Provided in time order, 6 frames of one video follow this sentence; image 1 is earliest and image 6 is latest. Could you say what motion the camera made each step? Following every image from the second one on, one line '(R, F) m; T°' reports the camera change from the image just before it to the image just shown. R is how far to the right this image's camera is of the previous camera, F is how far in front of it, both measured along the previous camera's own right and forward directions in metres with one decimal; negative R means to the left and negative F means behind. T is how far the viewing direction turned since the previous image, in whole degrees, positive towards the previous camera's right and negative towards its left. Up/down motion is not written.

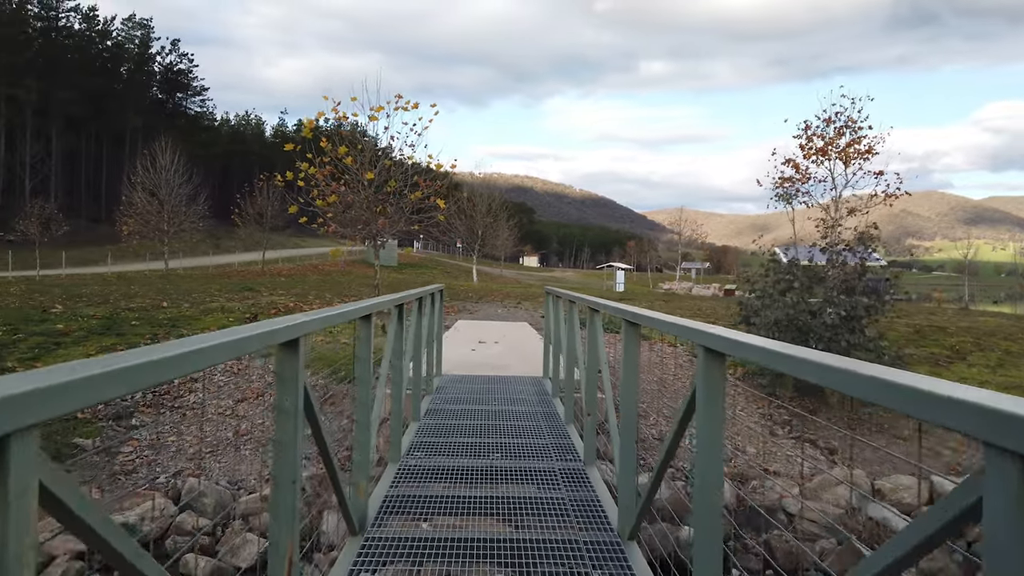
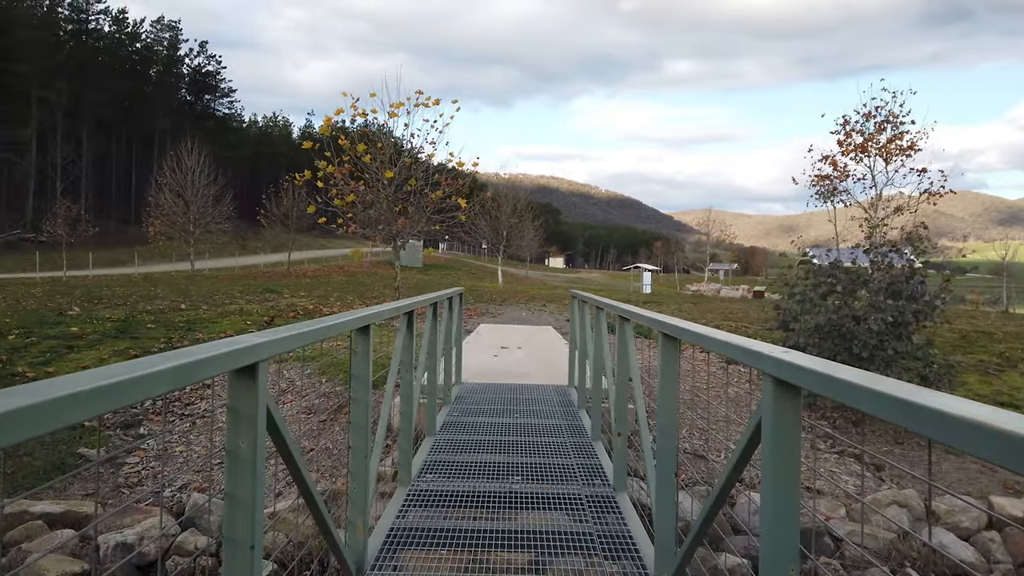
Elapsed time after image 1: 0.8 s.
(0.0, +0.3) m; -2°
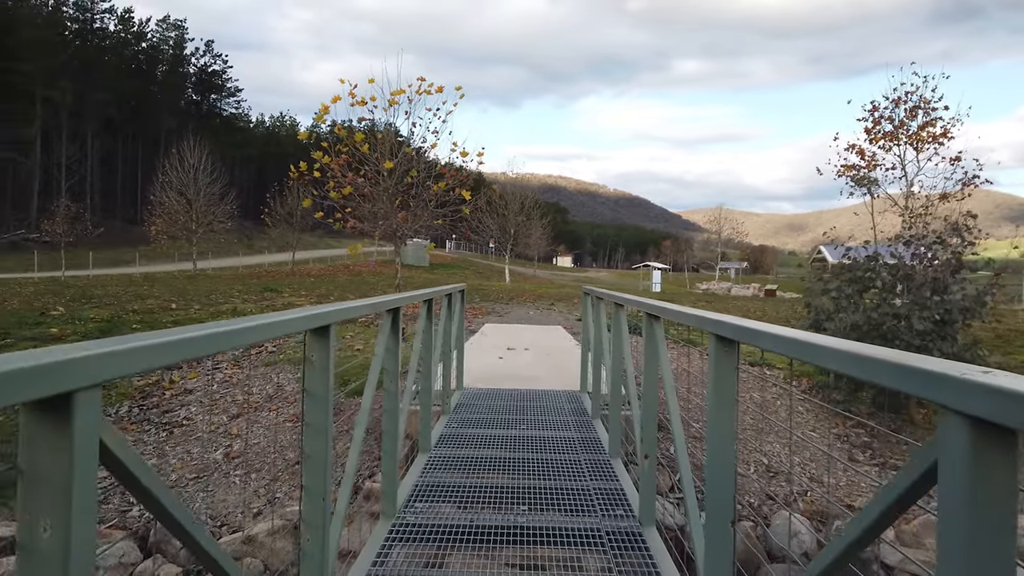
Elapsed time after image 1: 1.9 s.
(0.0, +0.5) m; -1°
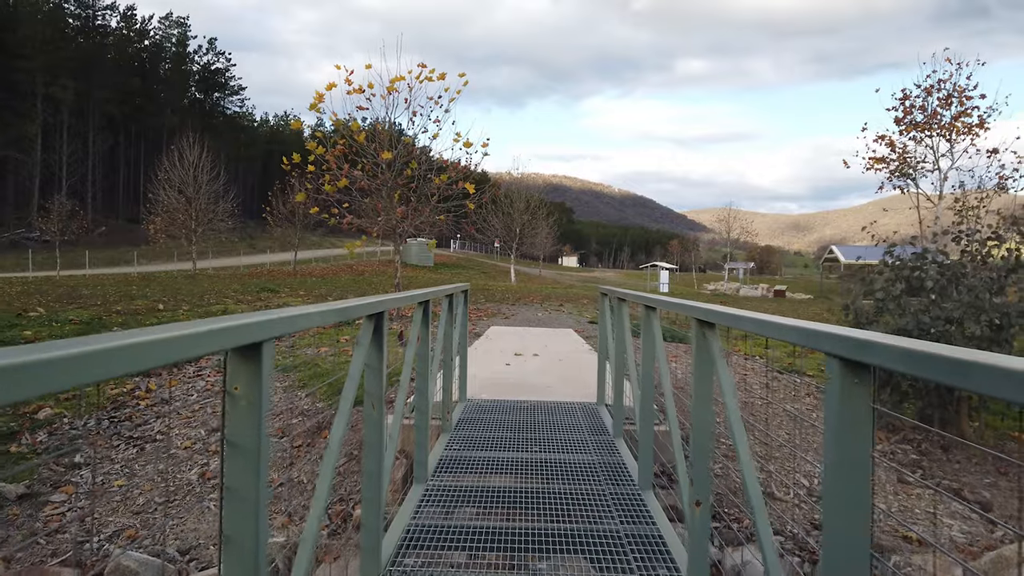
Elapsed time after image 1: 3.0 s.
(0.0, +0.6) m; 0°
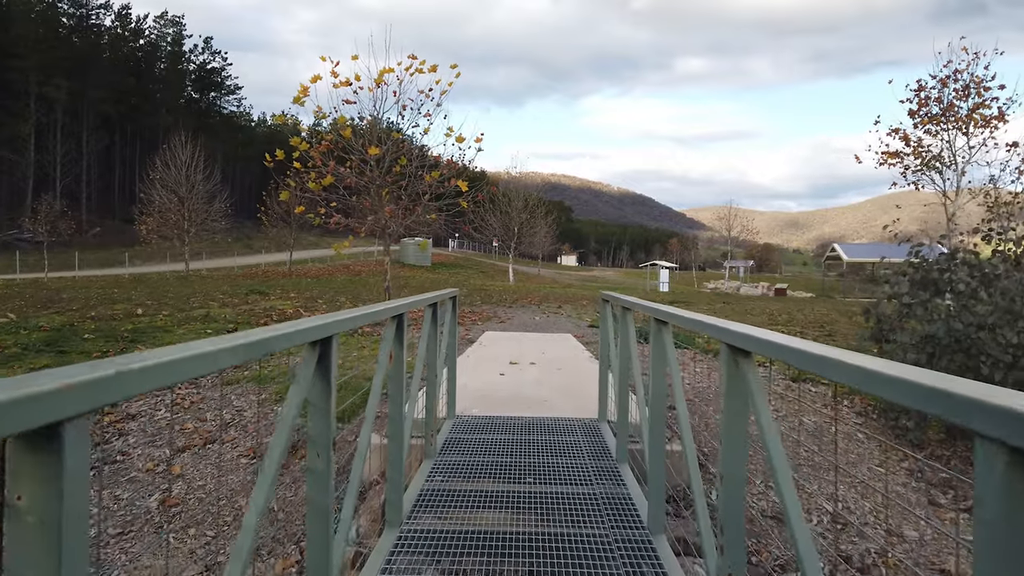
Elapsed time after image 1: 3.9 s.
(0.0, +0.4) m; 0°
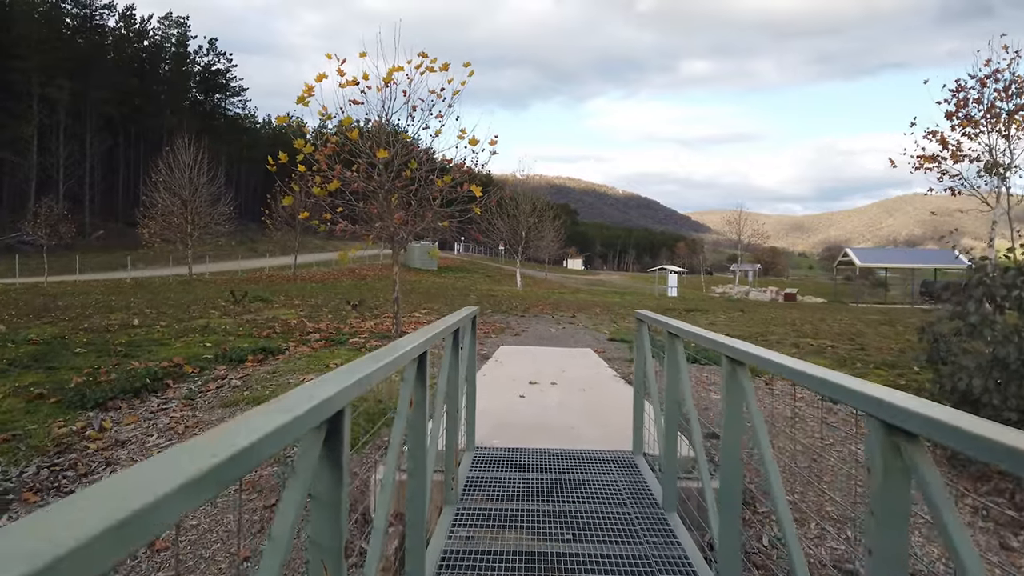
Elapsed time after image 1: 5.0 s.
(-0.1, +0.4) m; 0°
